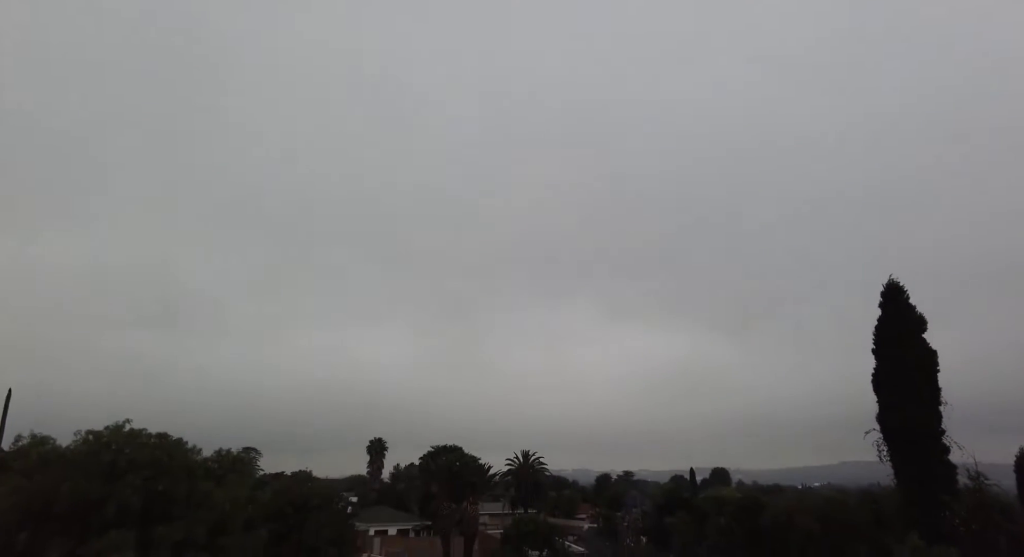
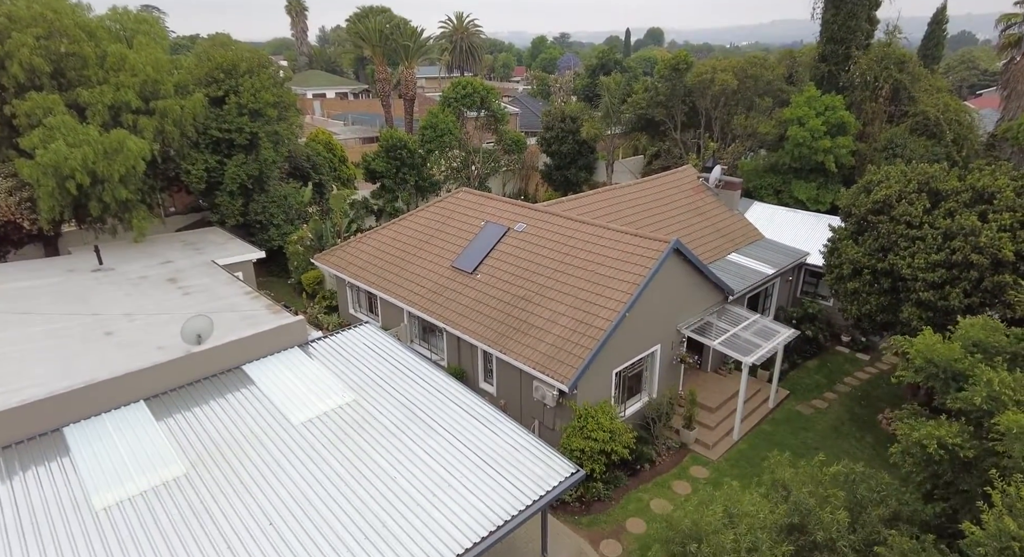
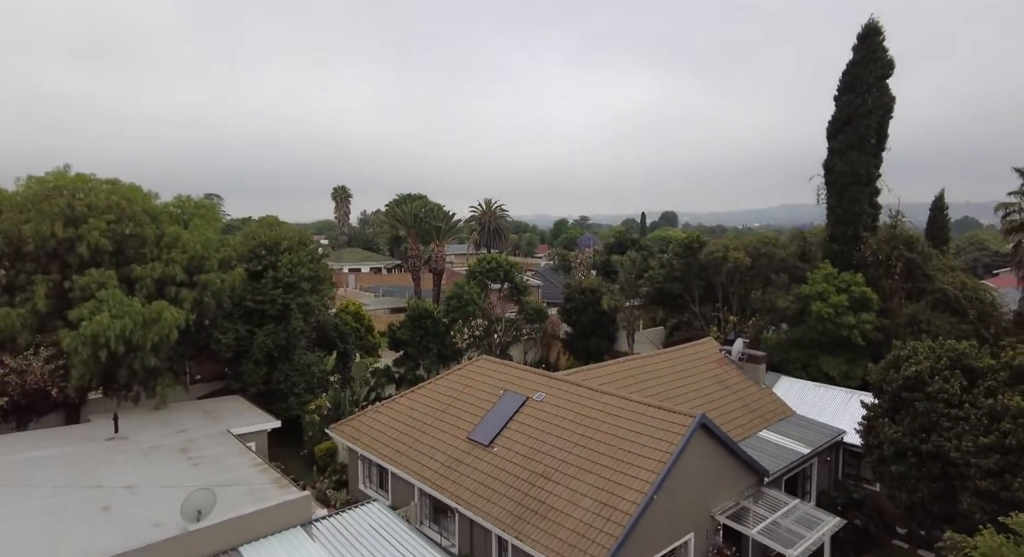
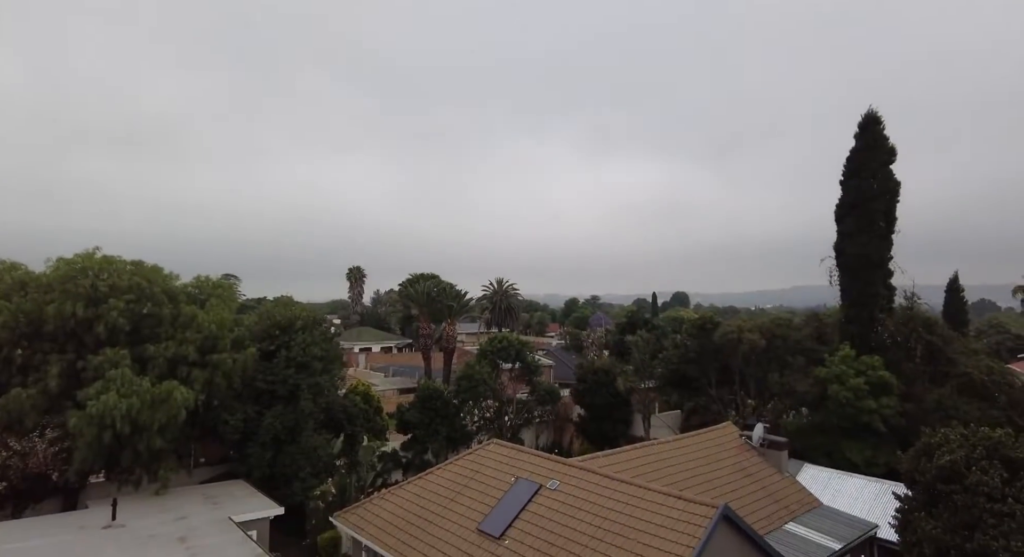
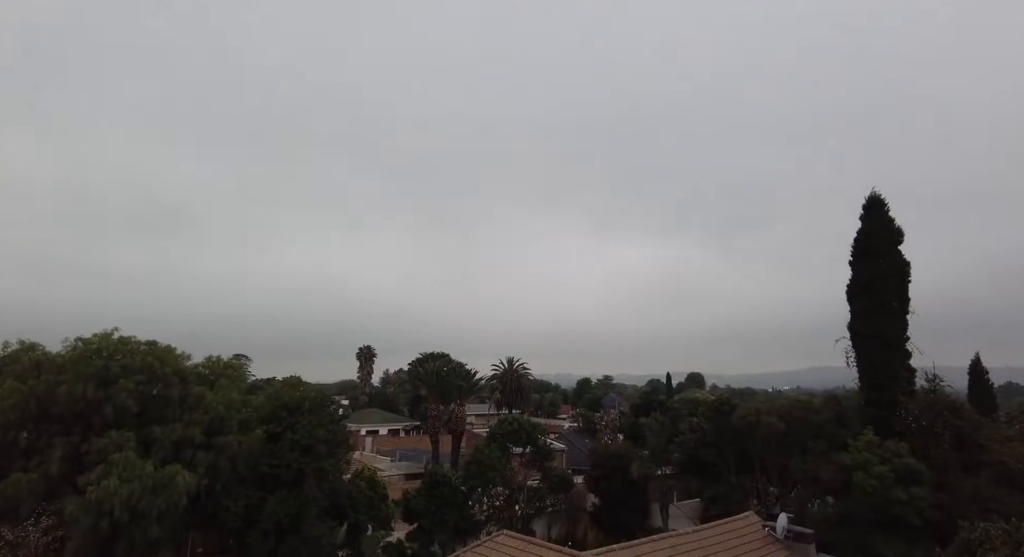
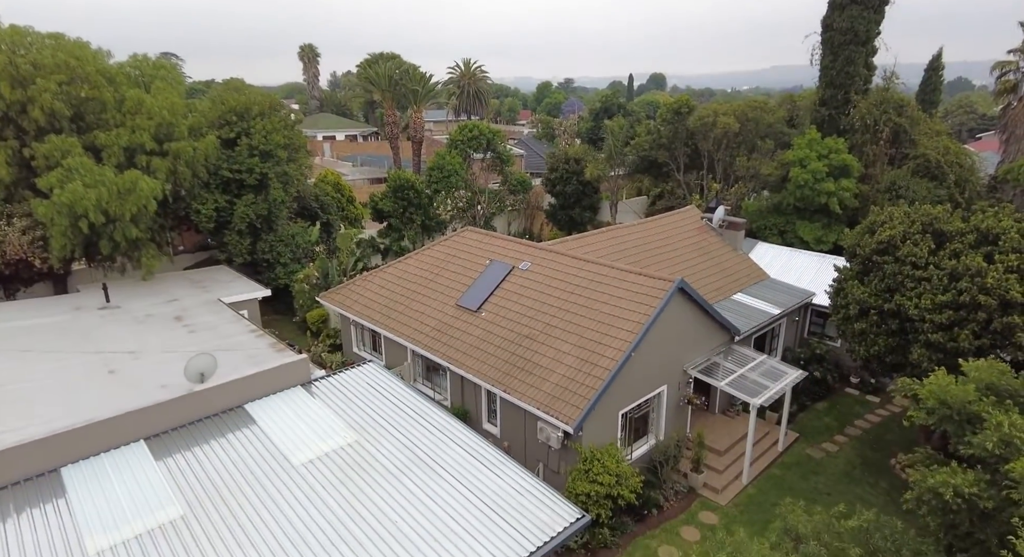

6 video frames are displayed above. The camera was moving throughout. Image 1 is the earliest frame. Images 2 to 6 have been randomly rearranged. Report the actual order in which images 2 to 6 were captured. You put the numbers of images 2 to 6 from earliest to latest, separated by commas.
5, 4, 3, 6, 2
